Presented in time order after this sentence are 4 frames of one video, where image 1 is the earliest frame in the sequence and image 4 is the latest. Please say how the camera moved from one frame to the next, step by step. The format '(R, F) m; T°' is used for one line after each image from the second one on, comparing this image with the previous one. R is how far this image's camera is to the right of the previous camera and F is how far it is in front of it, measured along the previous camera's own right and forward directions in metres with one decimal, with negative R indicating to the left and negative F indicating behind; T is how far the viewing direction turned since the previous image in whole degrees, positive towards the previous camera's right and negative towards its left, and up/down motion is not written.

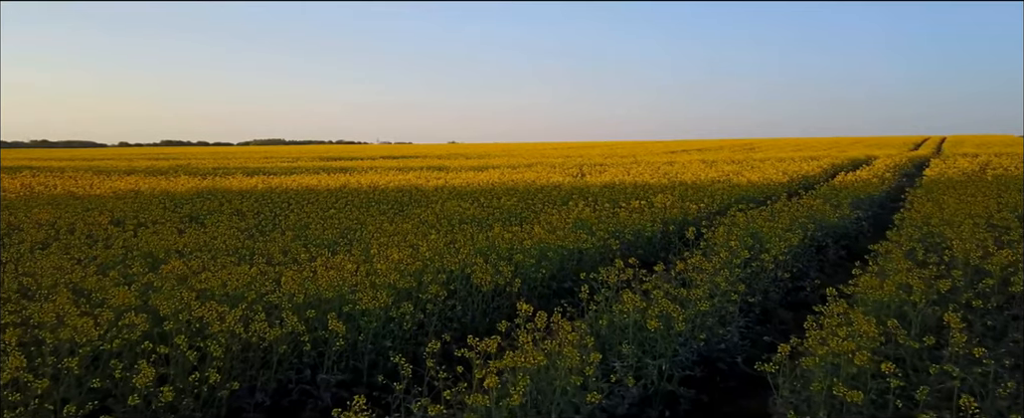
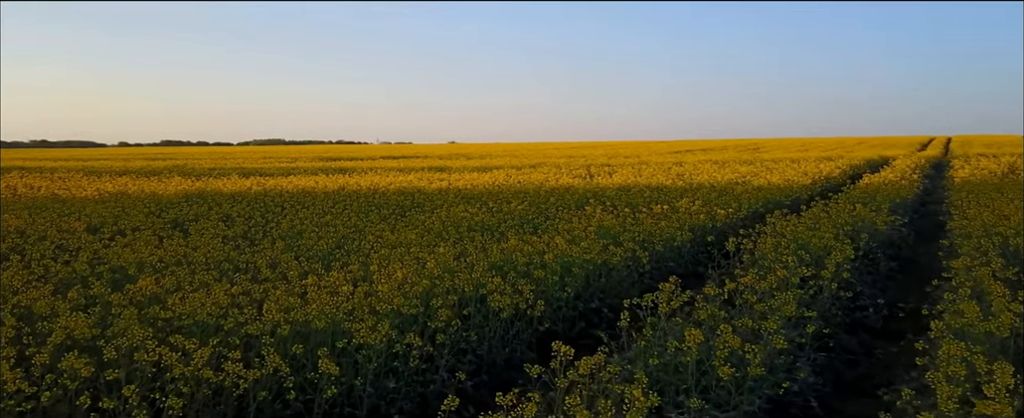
(-0.2, +1.1) m; 0°
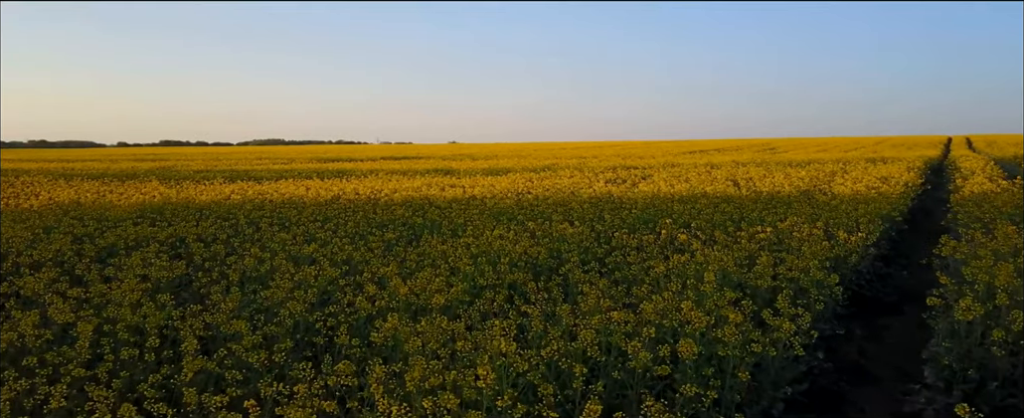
(-0.7, +3.5) m; 0°
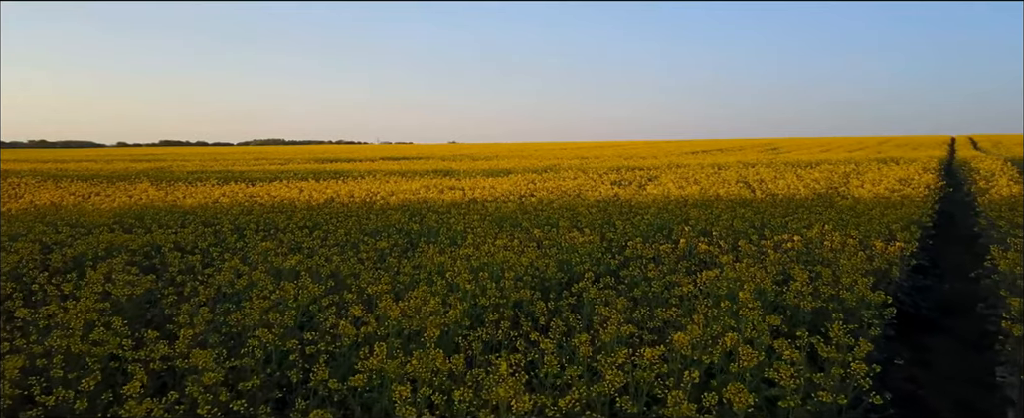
(-0.1, +0.8) m; 0°
